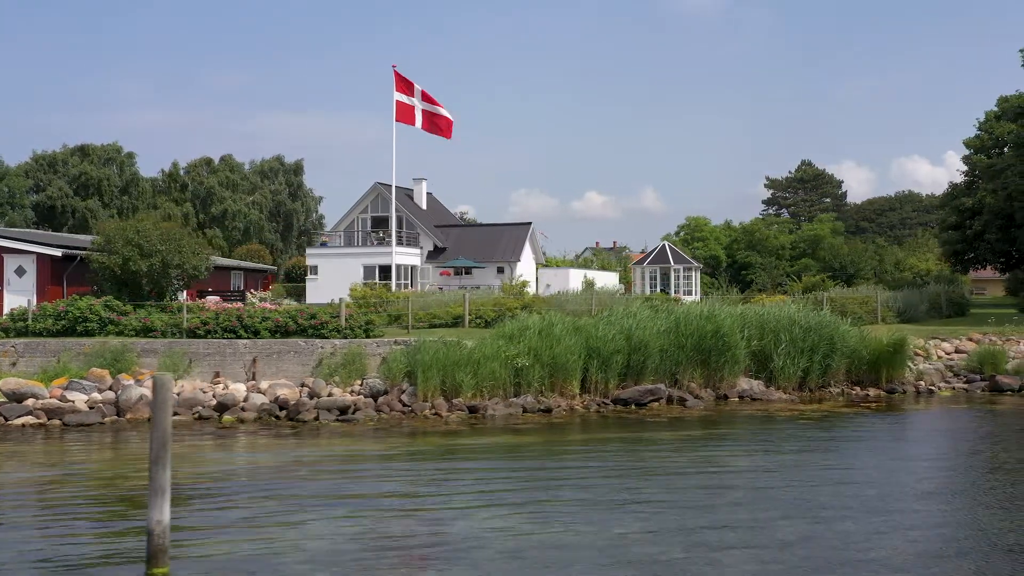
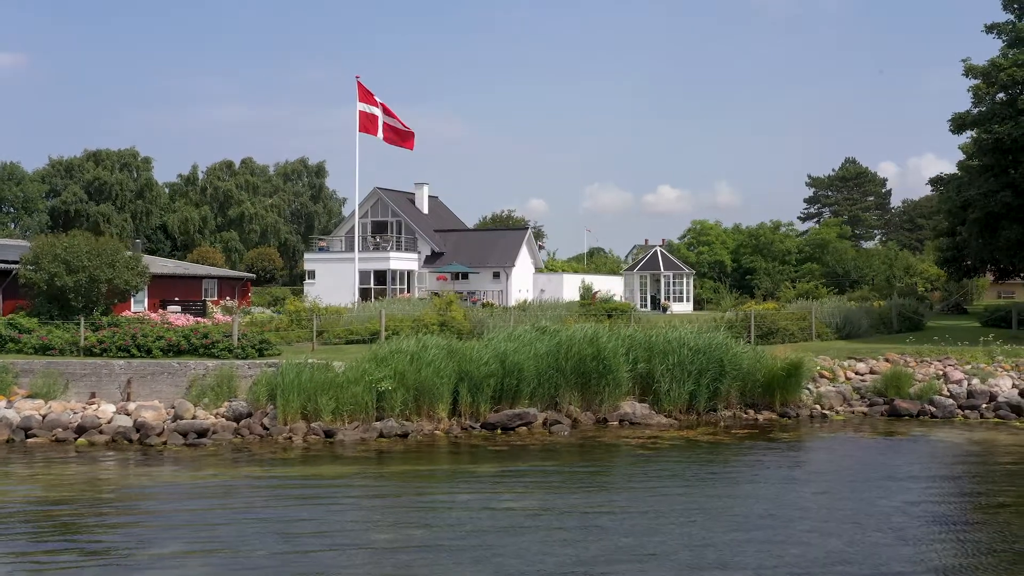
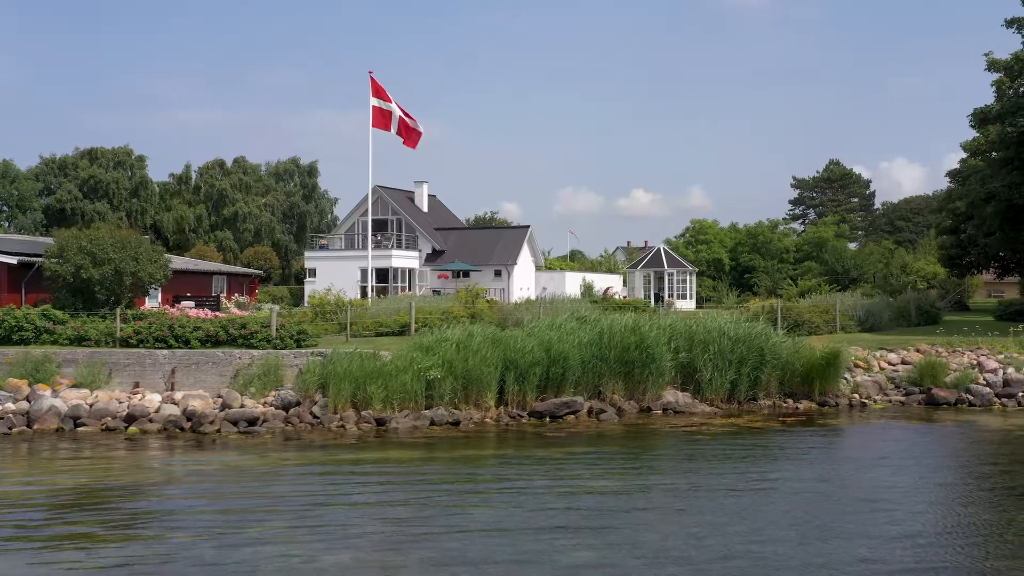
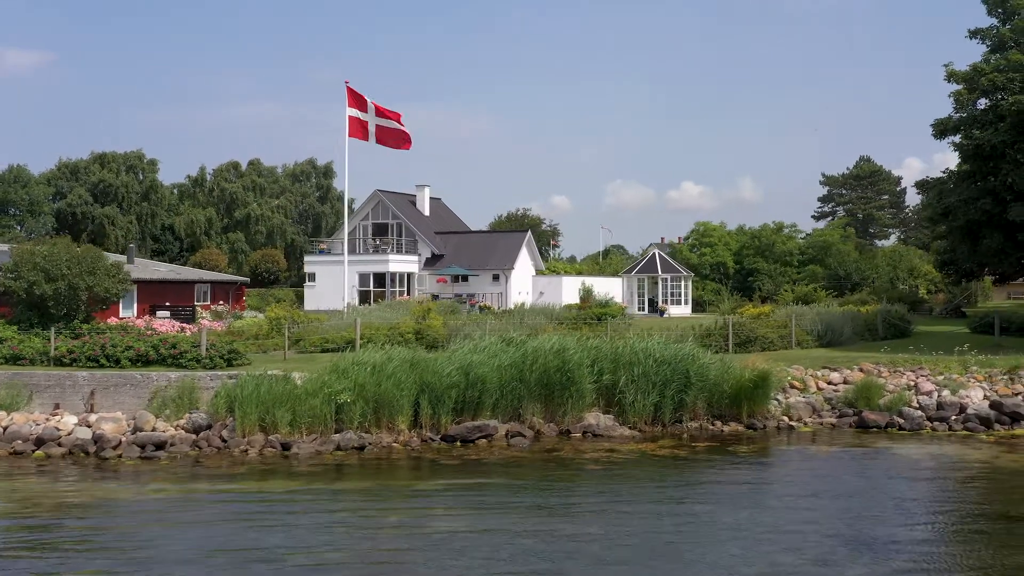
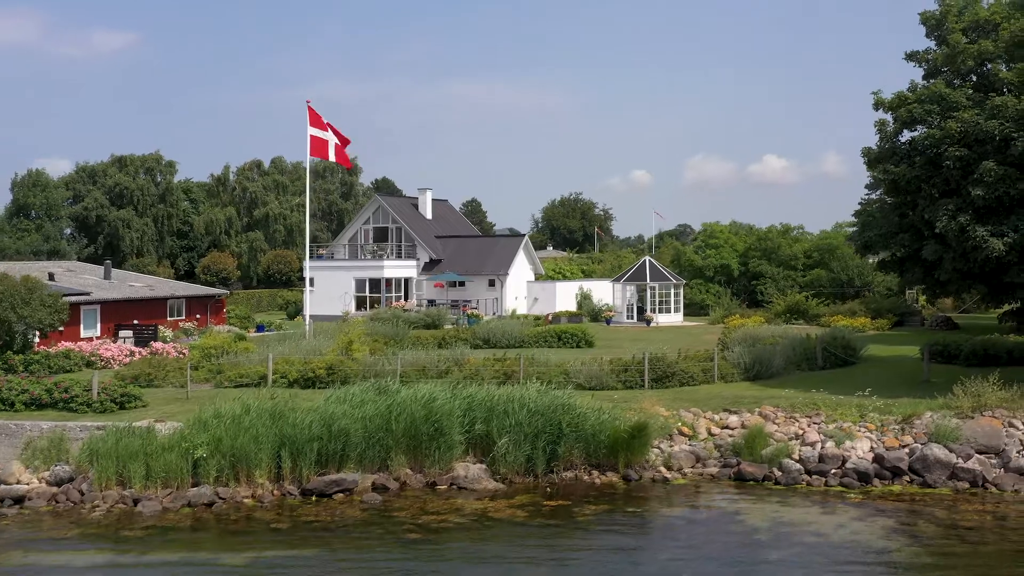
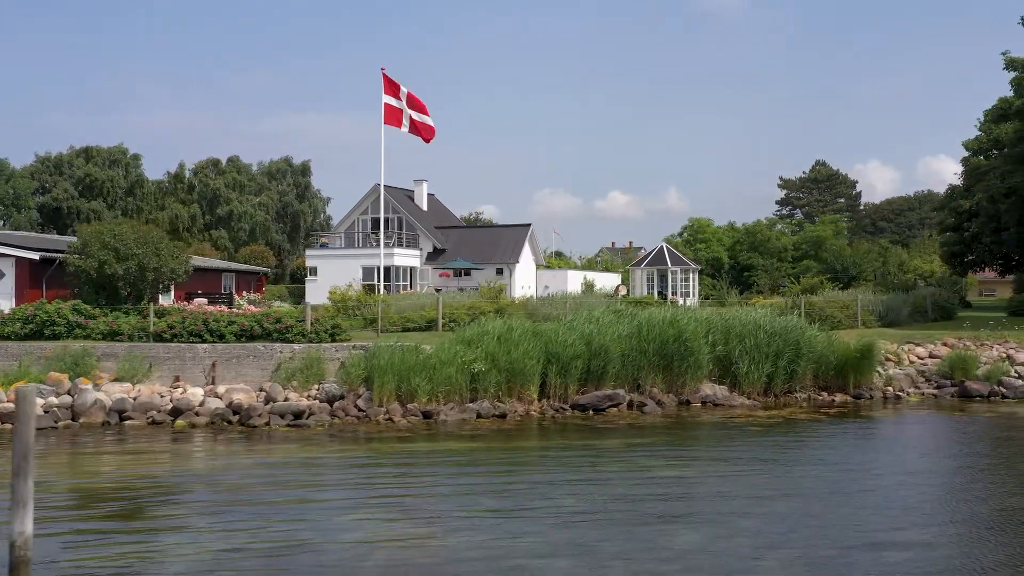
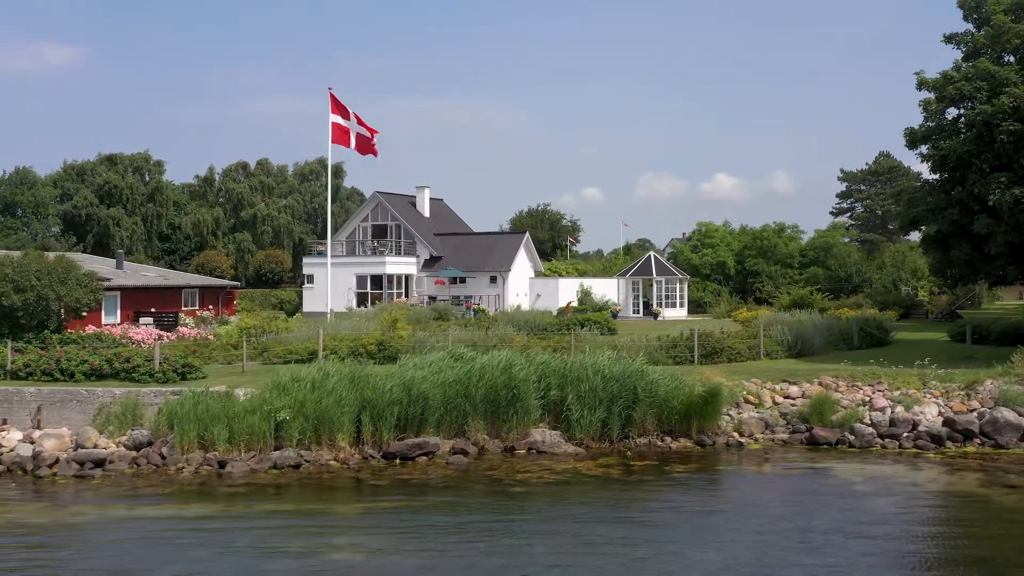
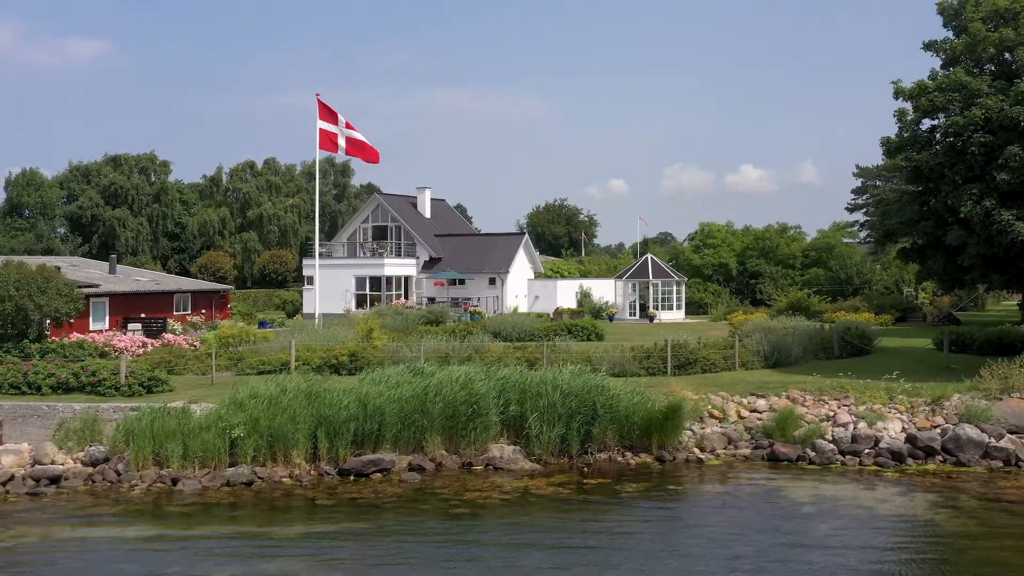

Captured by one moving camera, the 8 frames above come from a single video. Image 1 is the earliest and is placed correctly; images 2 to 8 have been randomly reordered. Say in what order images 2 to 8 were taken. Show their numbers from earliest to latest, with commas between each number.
6, 3, 2, 4, 7, 8, 5
